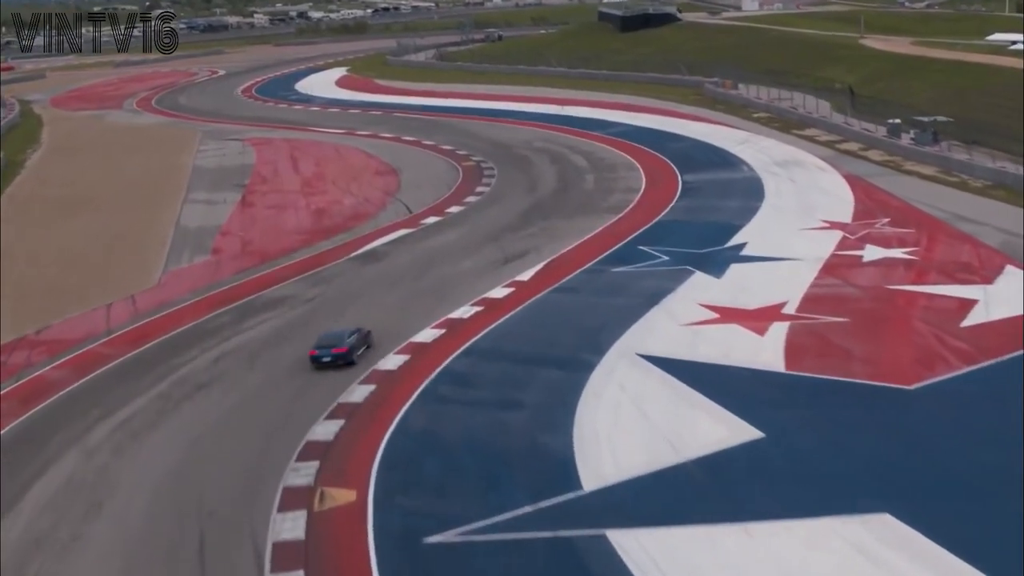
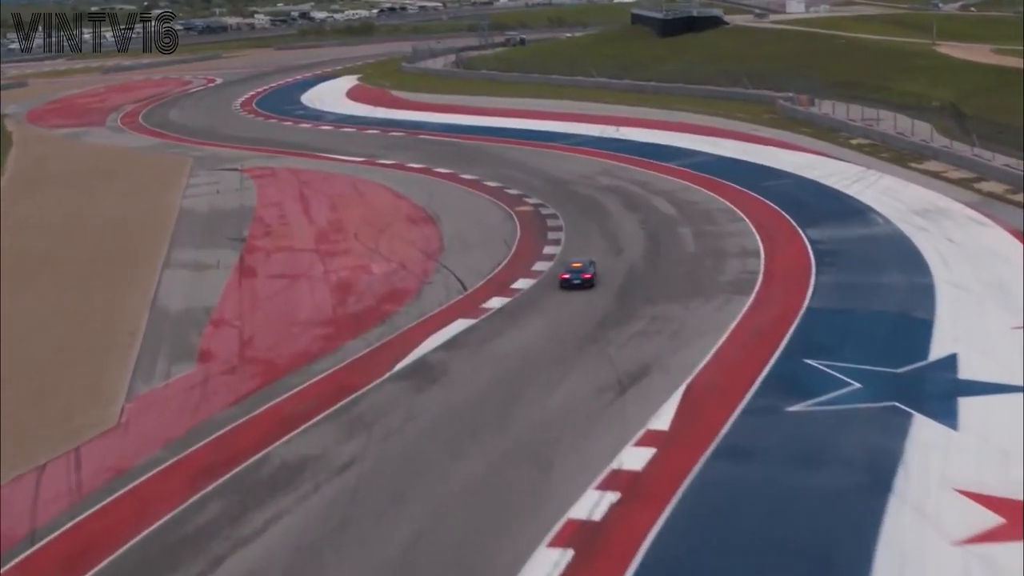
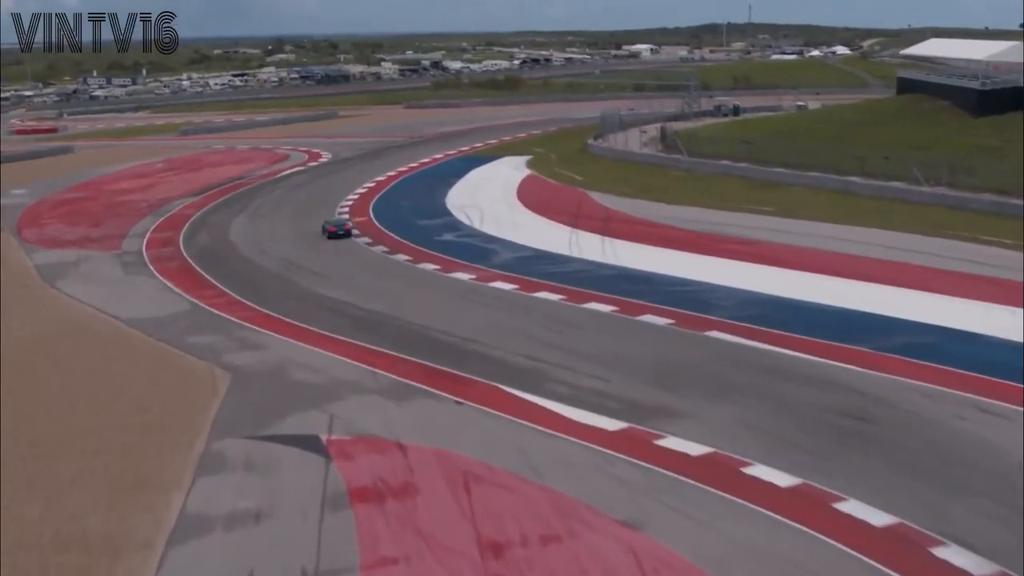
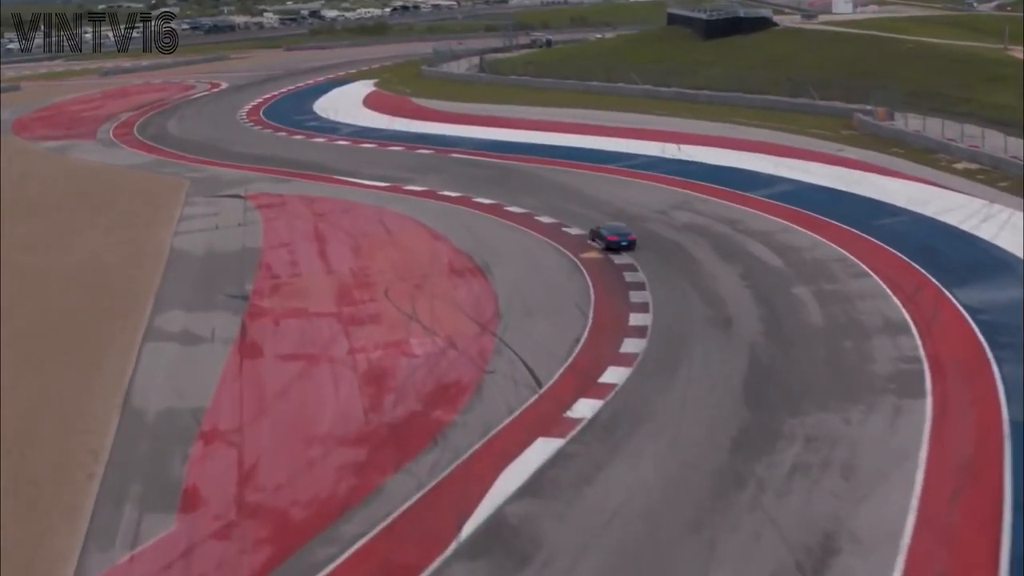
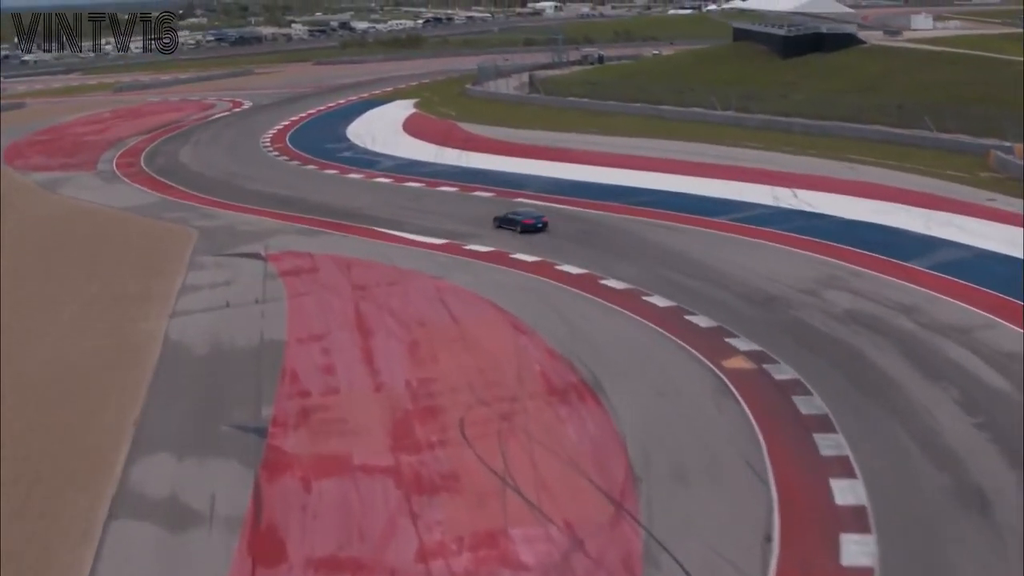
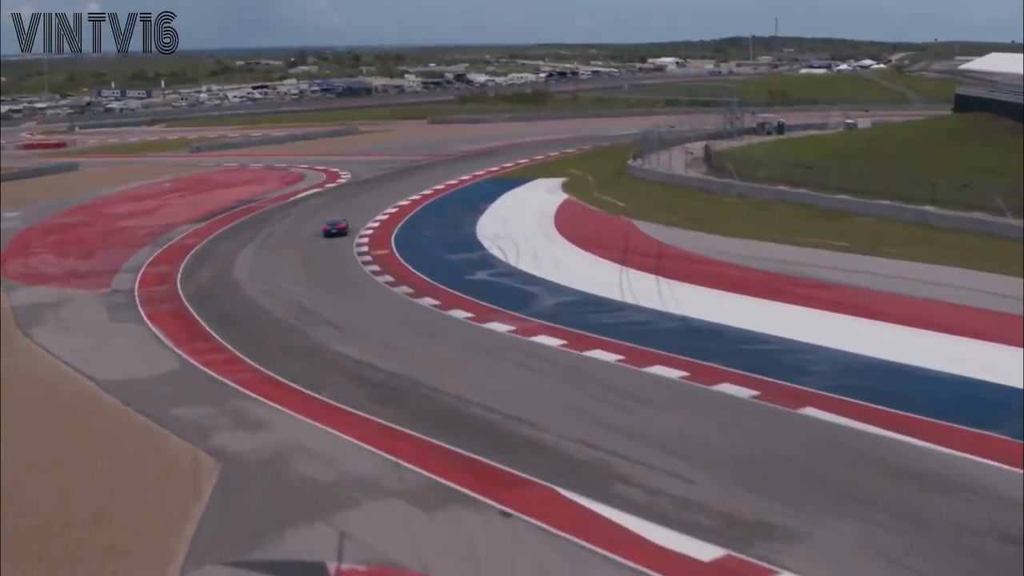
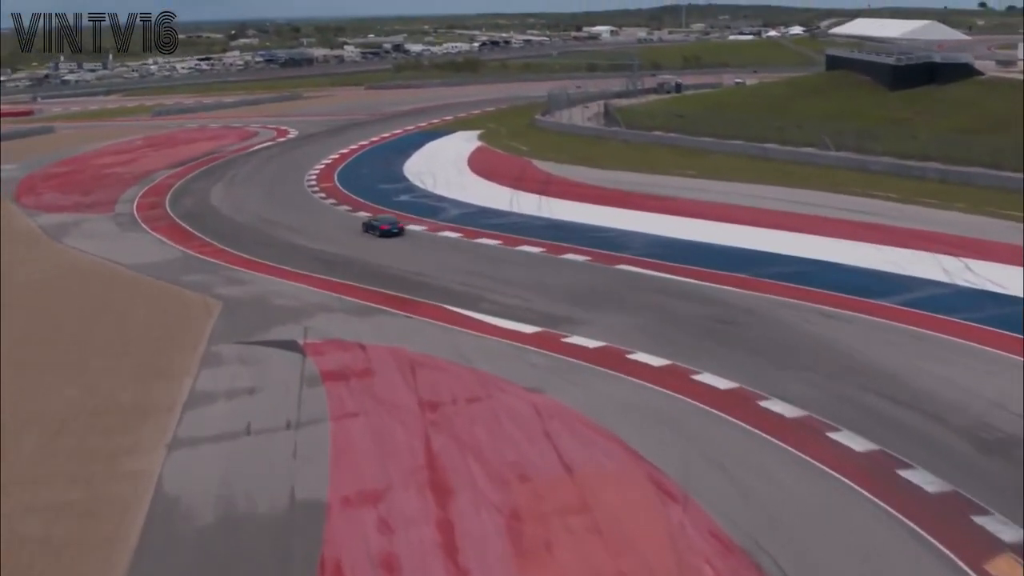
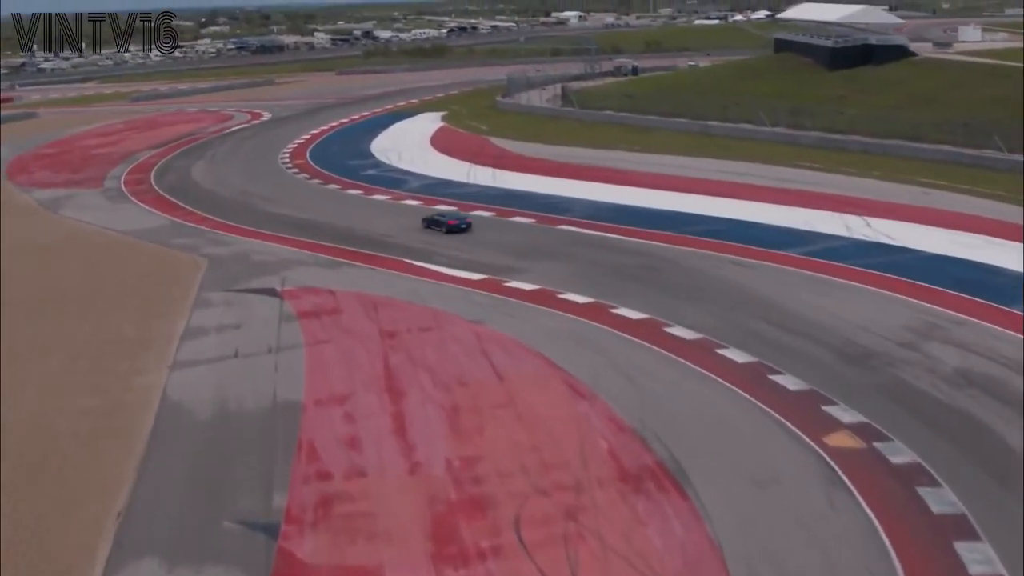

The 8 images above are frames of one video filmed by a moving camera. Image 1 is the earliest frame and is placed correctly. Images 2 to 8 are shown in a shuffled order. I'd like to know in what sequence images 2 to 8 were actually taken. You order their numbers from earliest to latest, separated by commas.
2, 4, 5, 8, 7, 3, 6
